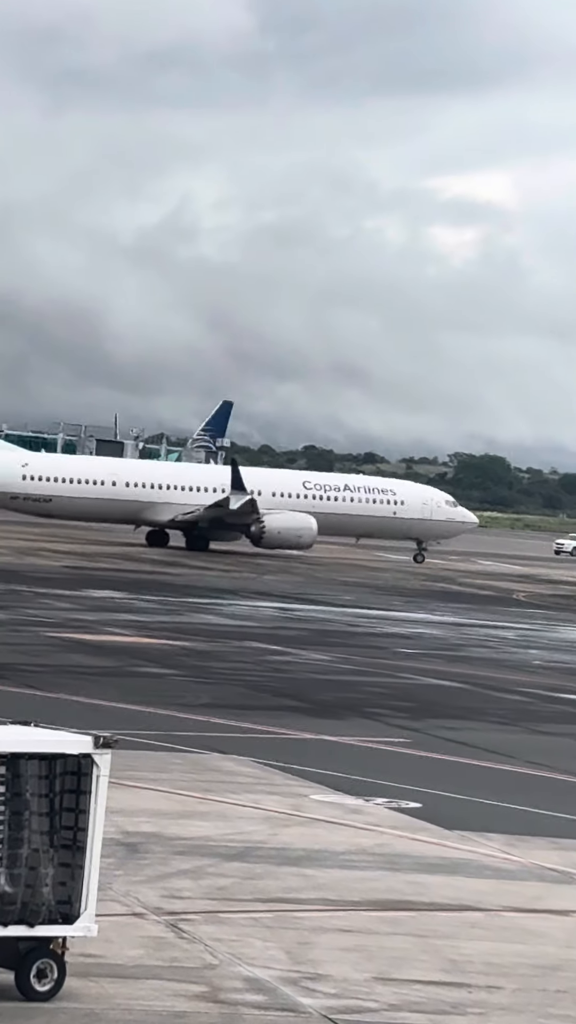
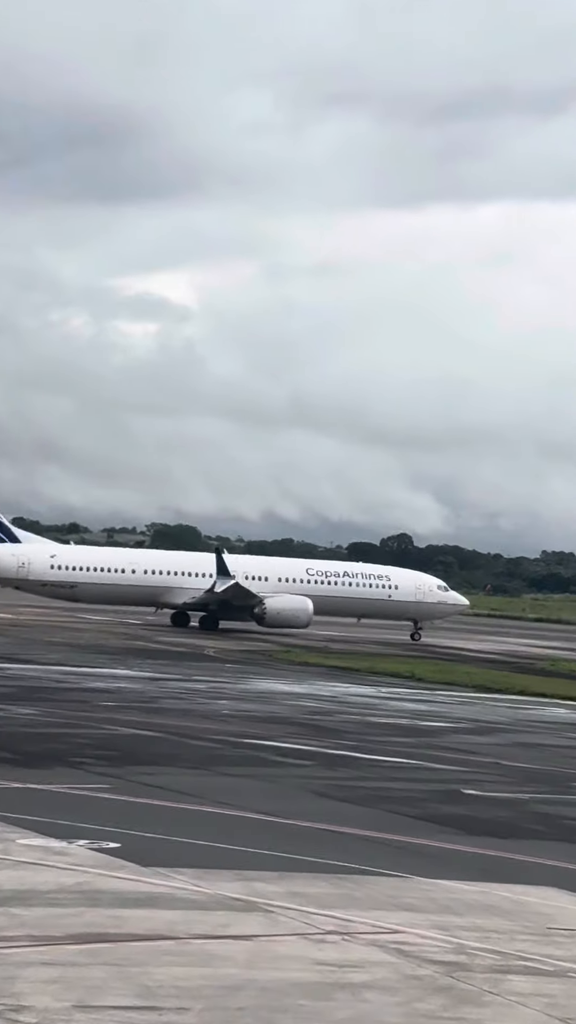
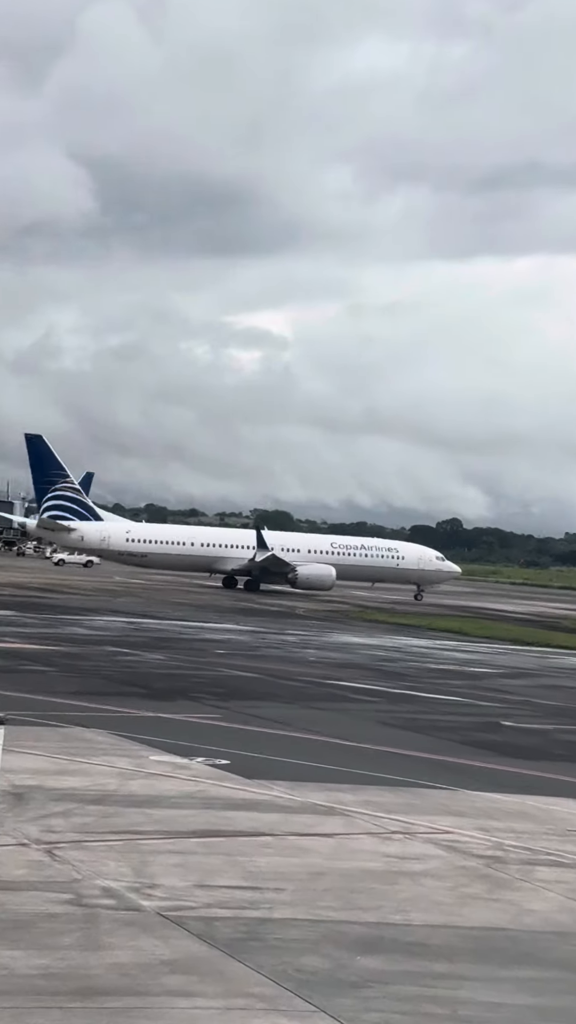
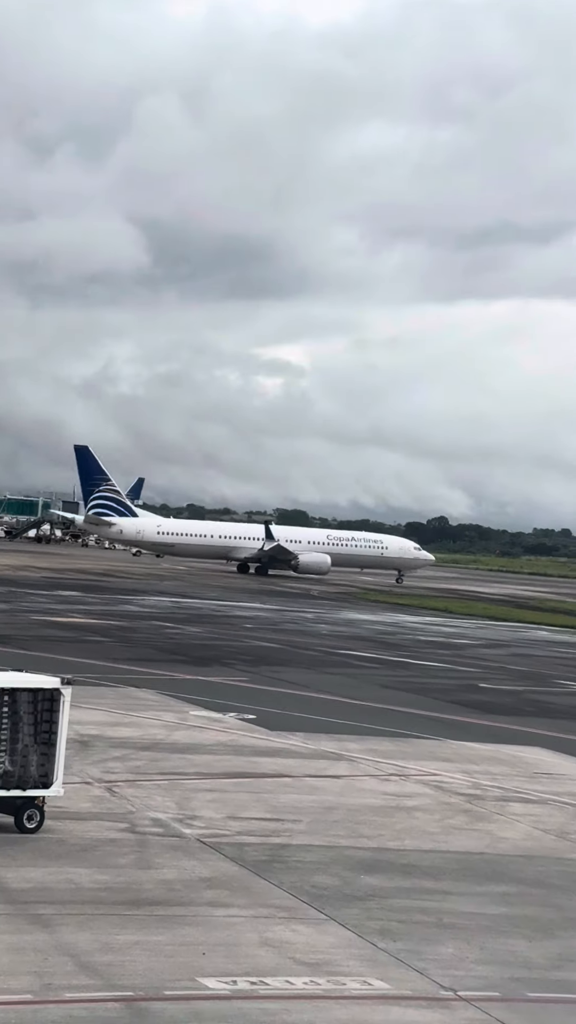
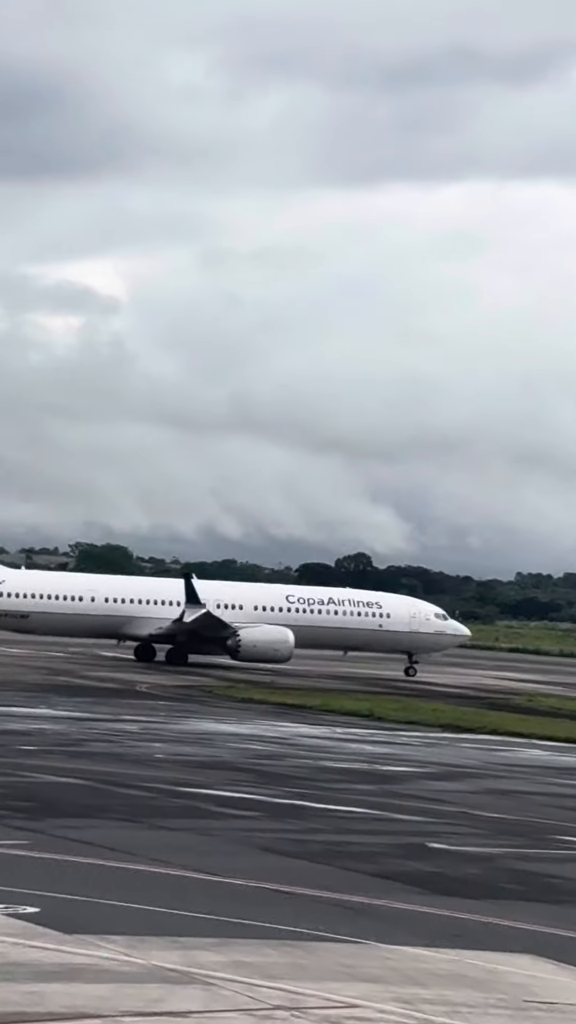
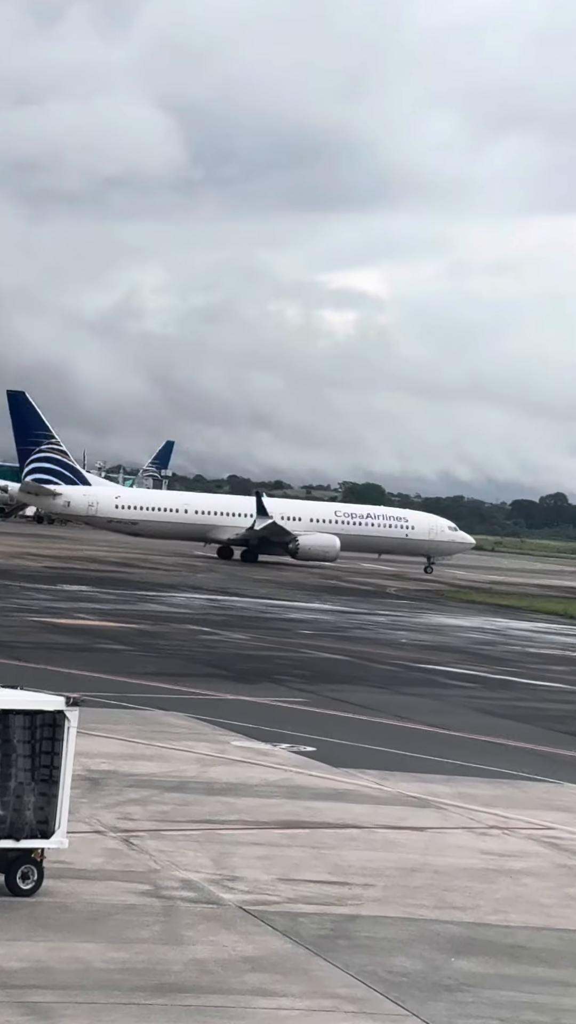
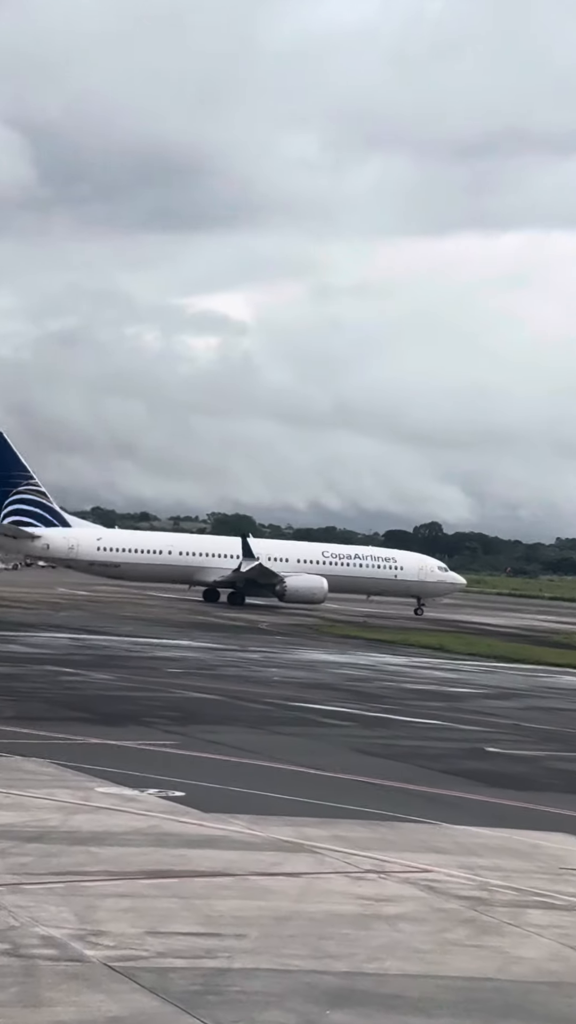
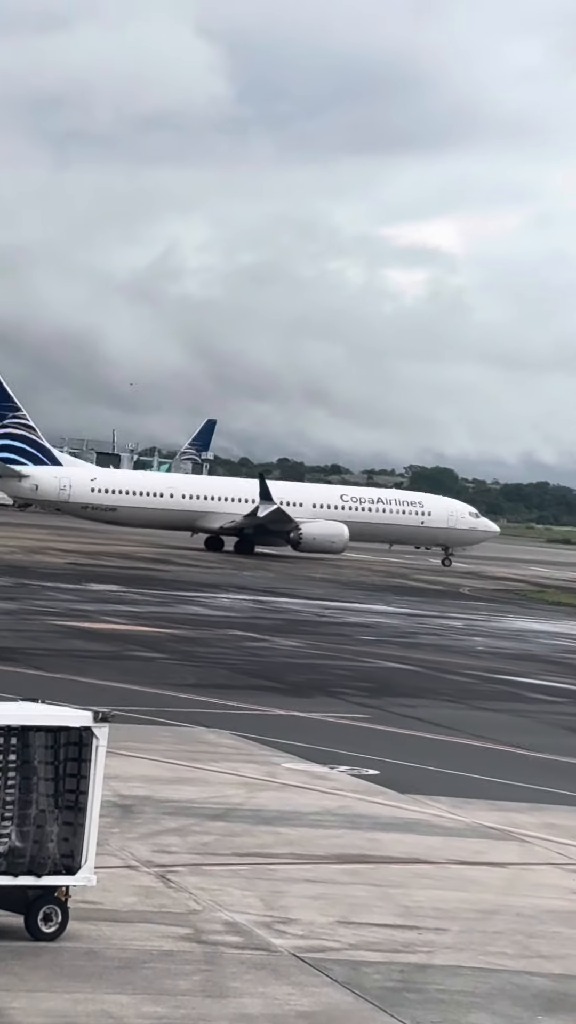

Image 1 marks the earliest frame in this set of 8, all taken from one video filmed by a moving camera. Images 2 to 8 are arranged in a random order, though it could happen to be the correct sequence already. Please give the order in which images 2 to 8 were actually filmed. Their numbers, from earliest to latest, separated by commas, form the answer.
8, 6, 4, 3, 7, 2, 5
